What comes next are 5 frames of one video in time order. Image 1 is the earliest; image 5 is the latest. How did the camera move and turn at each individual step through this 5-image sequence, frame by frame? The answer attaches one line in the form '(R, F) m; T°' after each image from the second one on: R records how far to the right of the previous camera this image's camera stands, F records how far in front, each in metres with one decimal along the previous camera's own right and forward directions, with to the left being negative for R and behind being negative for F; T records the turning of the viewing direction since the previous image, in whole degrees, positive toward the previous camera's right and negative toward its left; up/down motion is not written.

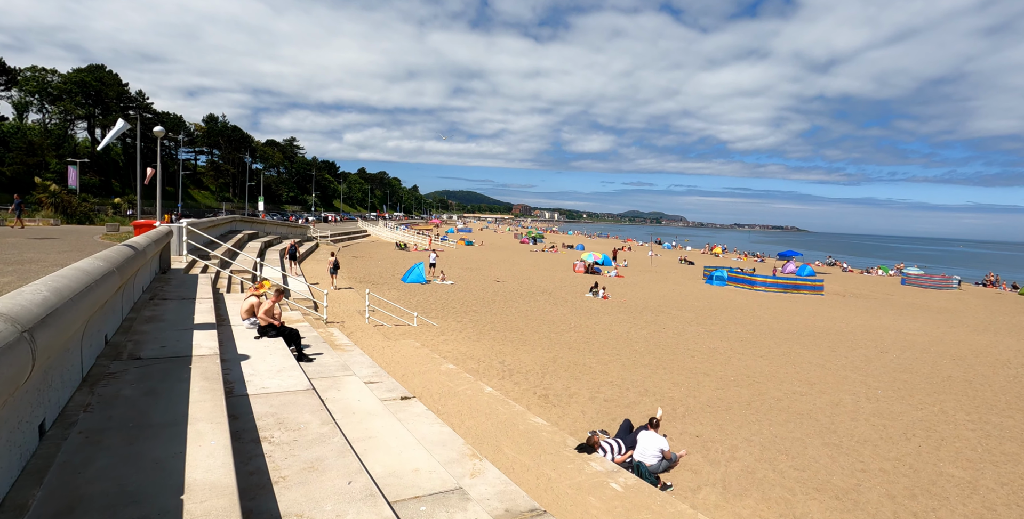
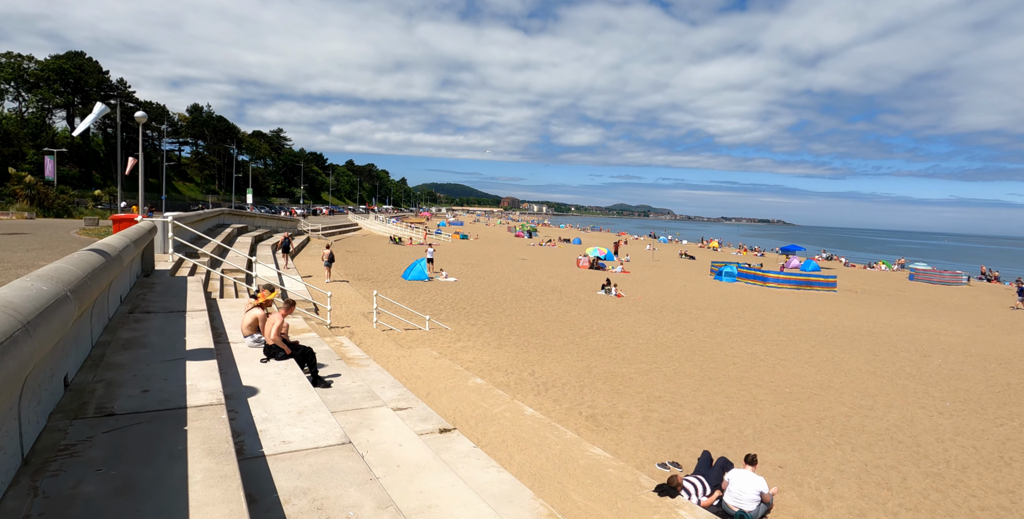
(-0.9, +1.2) m; +1°
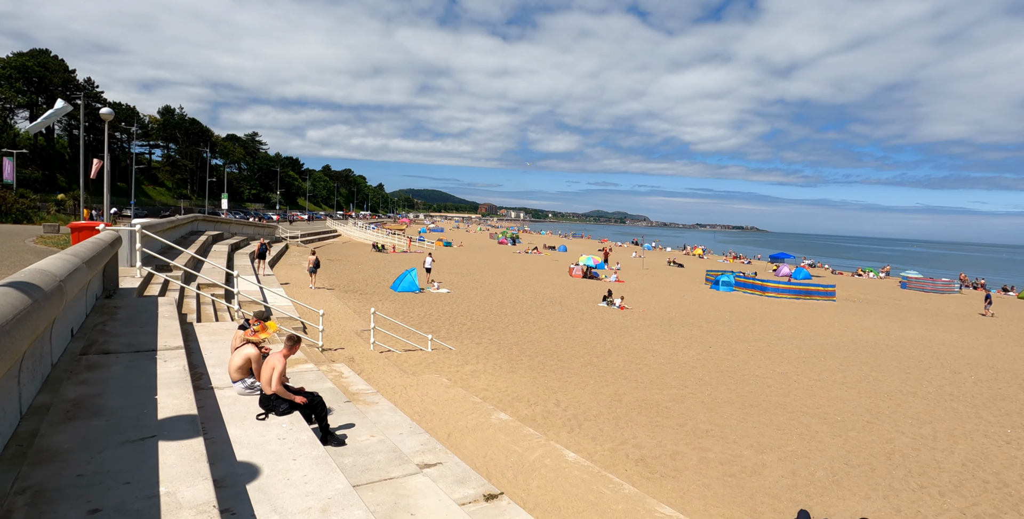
(-0.8, +1.2) m; +2°
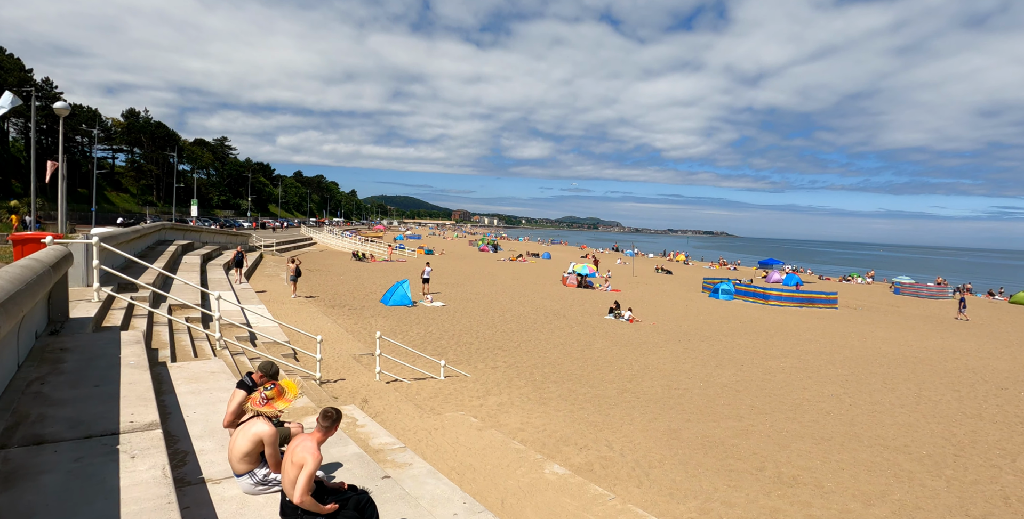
(-1.0, +1.4) m; +3°
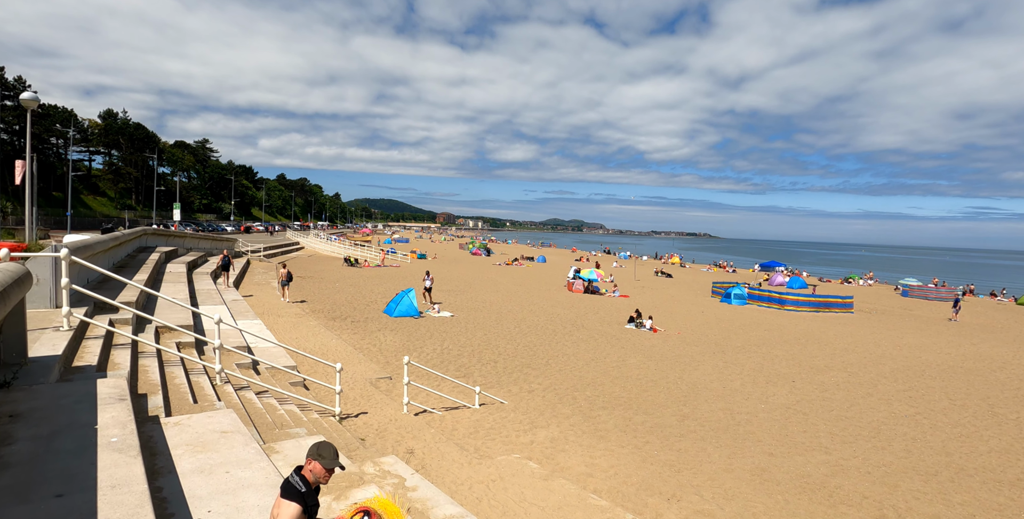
(-1.1, +1.3) m; +2°
